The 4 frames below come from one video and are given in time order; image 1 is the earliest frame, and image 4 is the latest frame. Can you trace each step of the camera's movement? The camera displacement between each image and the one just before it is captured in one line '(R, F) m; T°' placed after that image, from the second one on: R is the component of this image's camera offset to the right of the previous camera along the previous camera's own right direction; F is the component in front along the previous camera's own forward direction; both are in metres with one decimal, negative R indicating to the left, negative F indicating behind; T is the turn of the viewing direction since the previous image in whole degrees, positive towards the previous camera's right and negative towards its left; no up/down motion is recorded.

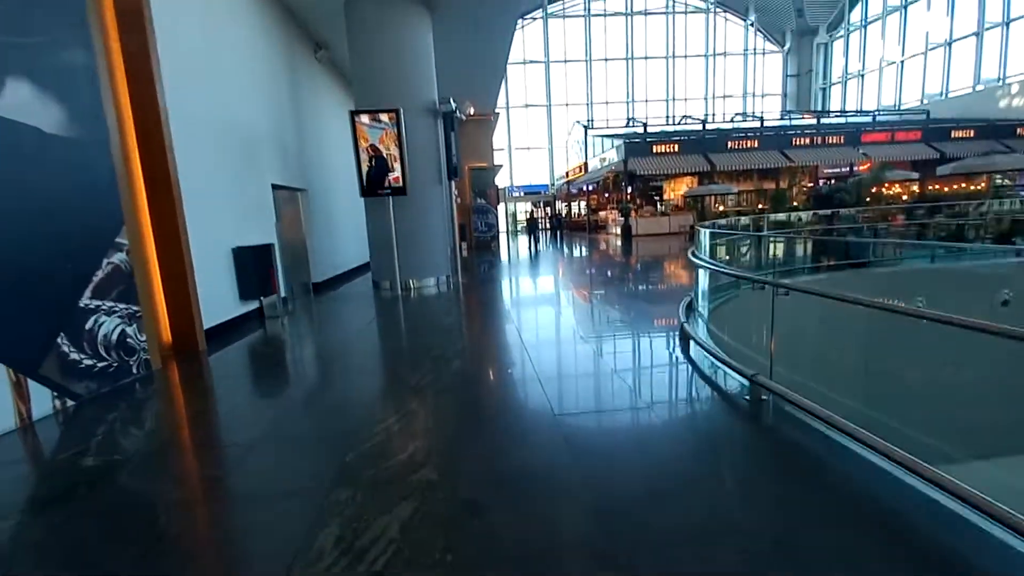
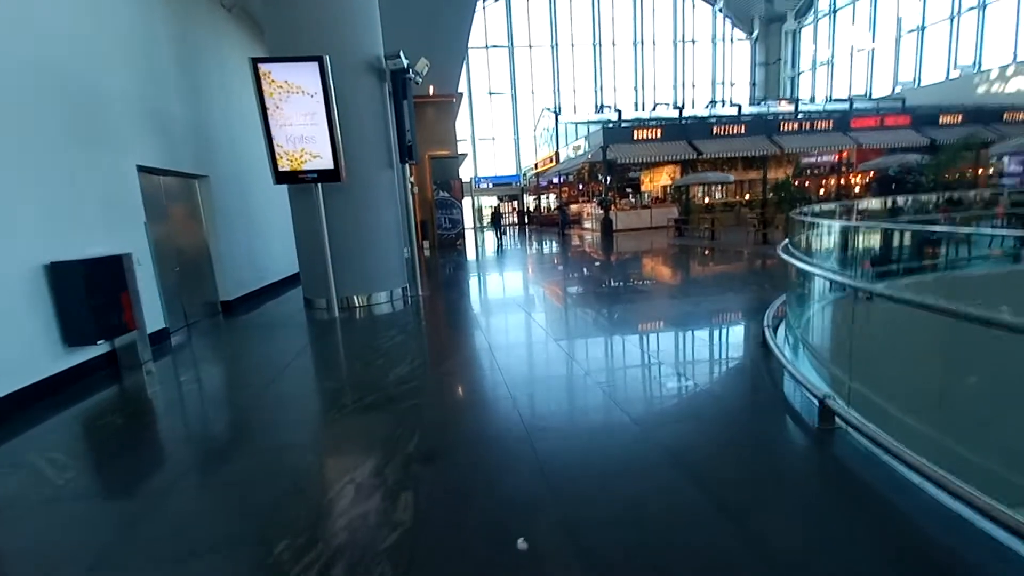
(-0.1, +1.7) m; +4°
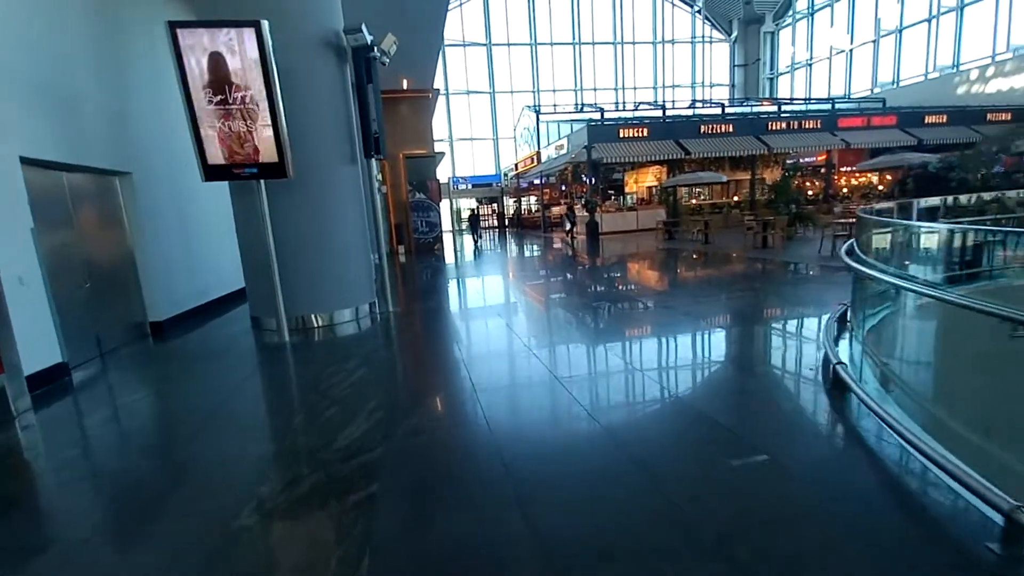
(-0.1, +0.8) m; +2°
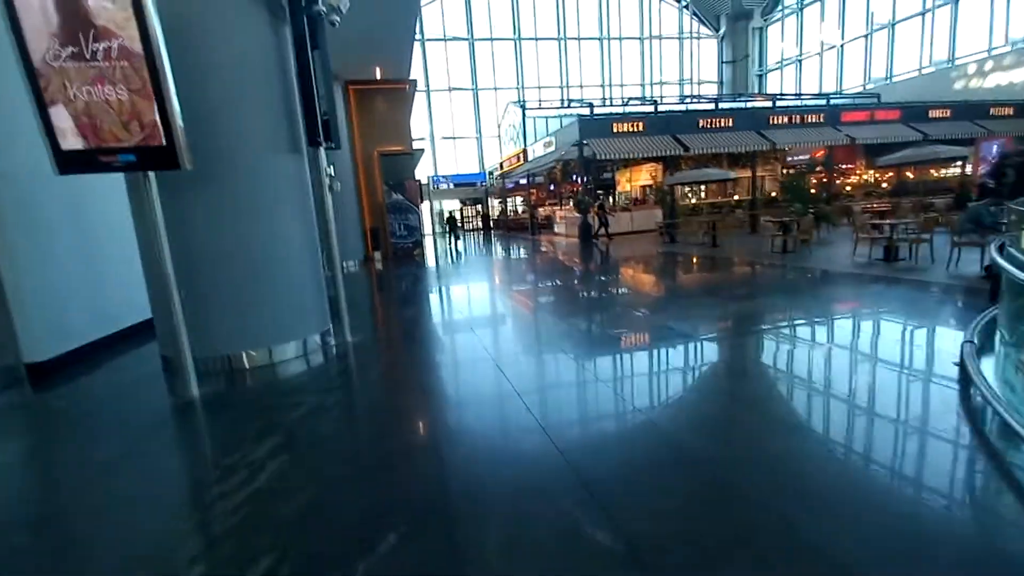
(0.0, +1.1) m; +2°
